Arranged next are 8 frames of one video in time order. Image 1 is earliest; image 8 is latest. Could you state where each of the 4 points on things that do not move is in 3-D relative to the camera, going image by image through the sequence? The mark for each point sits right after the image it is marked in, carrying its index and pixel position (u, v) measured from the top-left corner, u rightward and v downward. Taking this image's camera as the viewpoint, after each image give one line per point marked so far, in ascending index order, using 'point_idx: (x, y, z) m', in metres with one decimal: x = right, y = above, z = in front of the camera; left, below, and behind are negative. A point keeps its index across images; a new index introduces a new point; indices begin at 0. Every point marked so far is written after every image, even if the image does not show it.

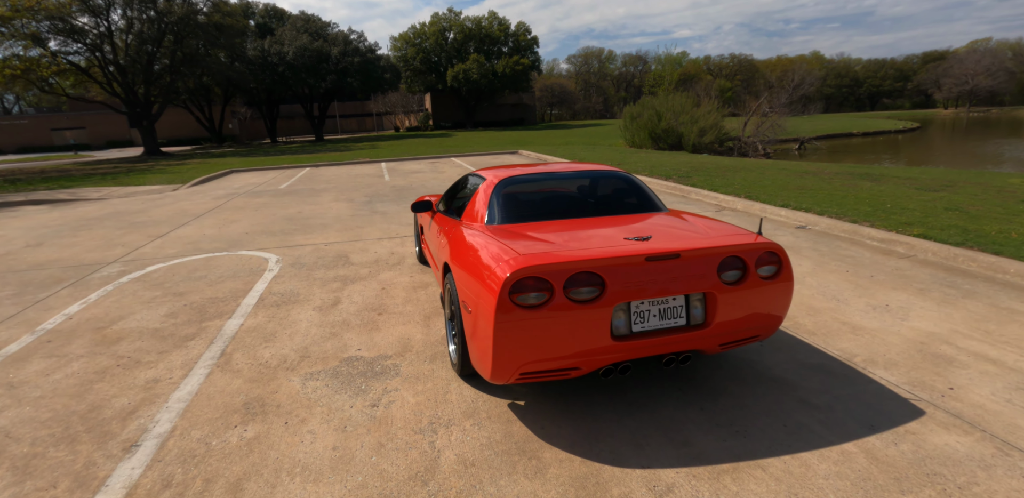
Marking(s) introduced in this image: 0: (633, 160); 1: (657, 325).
0: (+4.9, +3.4, +18.0) m
1: (+0.7, -0.4, +2.4) m
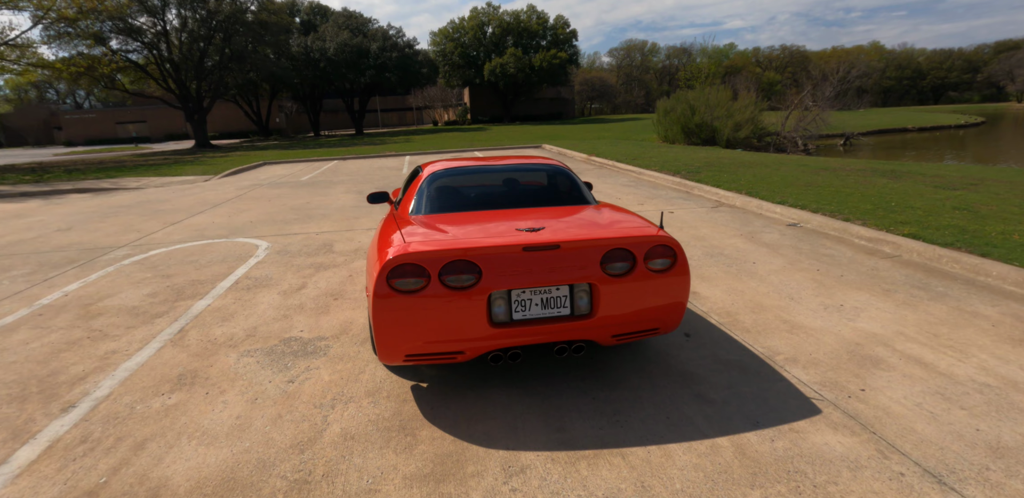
0: (+5.6, +3.5, +17.6) m
1: (+0.1, -0.3, +2.4) m
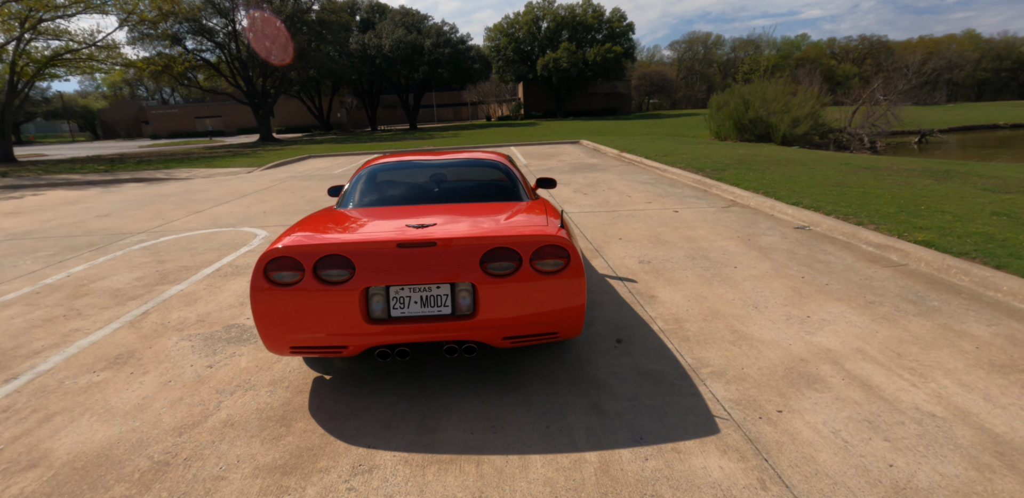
0: (+6.6, +3.5, +16.9) m
1: (-0.5, -0.3, +2.4) m
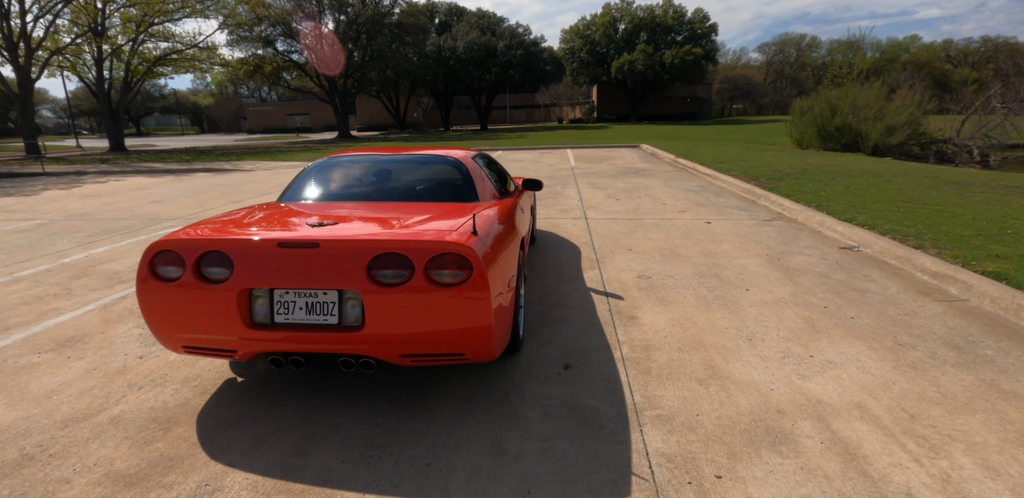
0: (+8.2, +3.0, +15.6) m
1: (-1.0, -0.3, +2.2) m
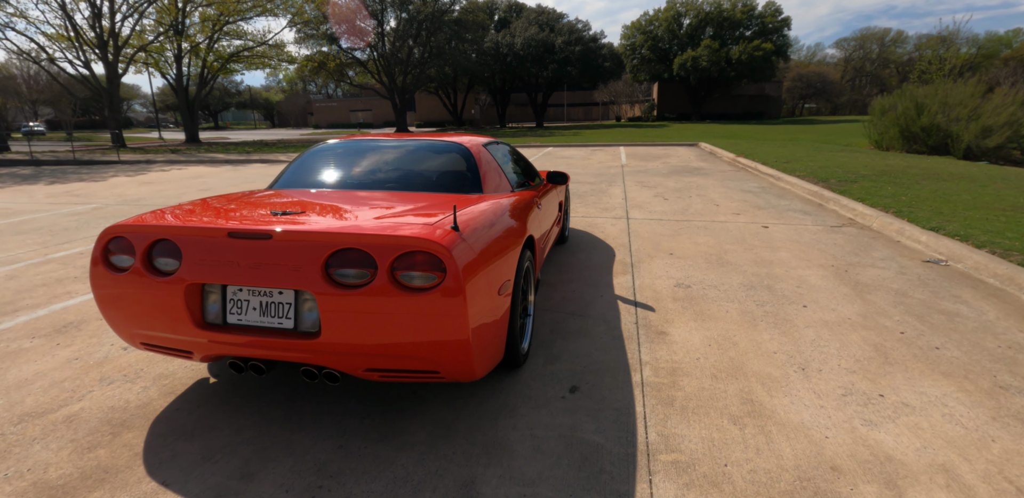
0: (+9.6, +2.7, +14.2) m
1: (-1.0, -0.3, +1.9) m
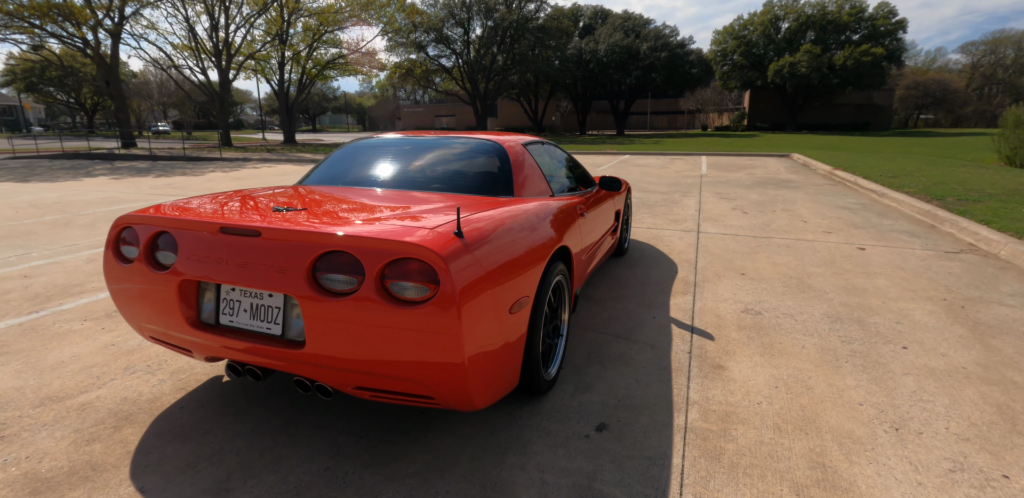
0: (+11.6, +2.0, +12.4) m
1: (-1.0, -0.3, +1.8) m
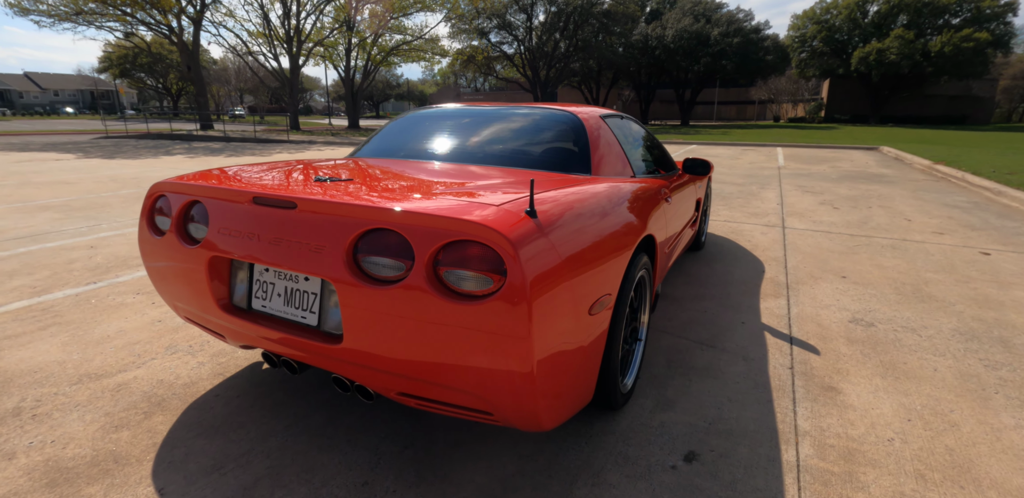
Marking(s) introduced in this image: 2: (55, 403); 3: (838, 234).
0: (+13.0, +1.8, +10.6) m
1: (-0.8, -0.2, +1.5) m
2: (-1.8, -0.6, +1.9) m
3: (+3.7, +0.2, +5.3) m
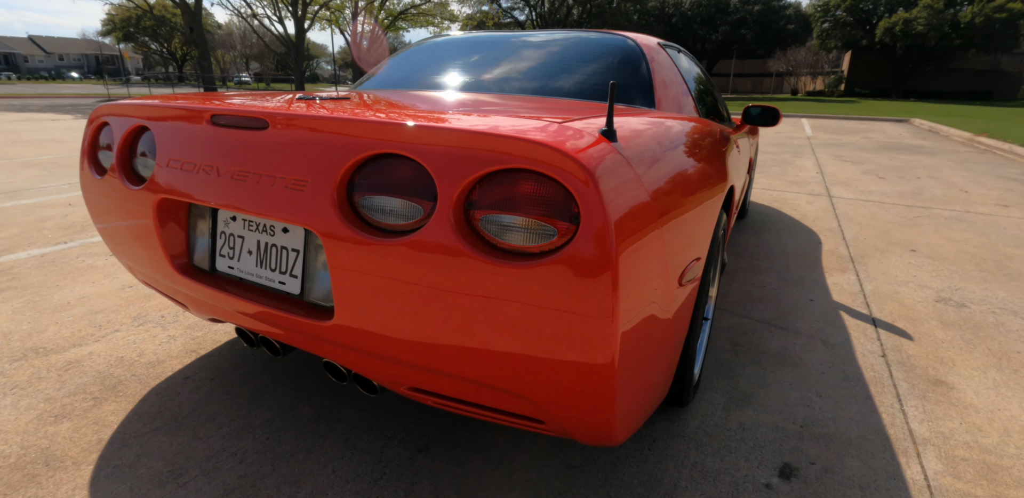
0: (+13.3, +2.2, +9.9) m
1: (-0.6, -0.1, +1.1) m
2: (-1.7, -0.4, +1.5) m
3: (+3.9, +0.5, +4.8) m
